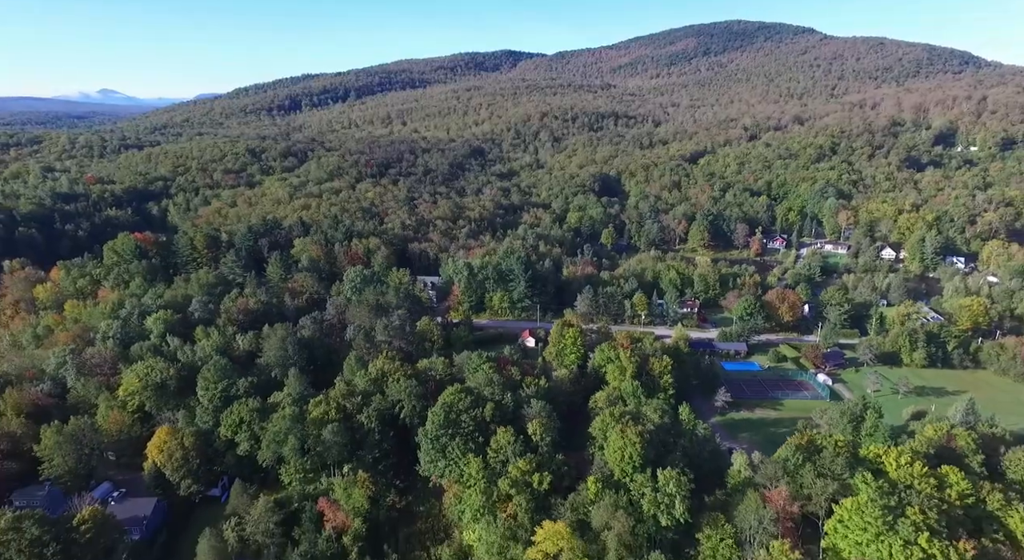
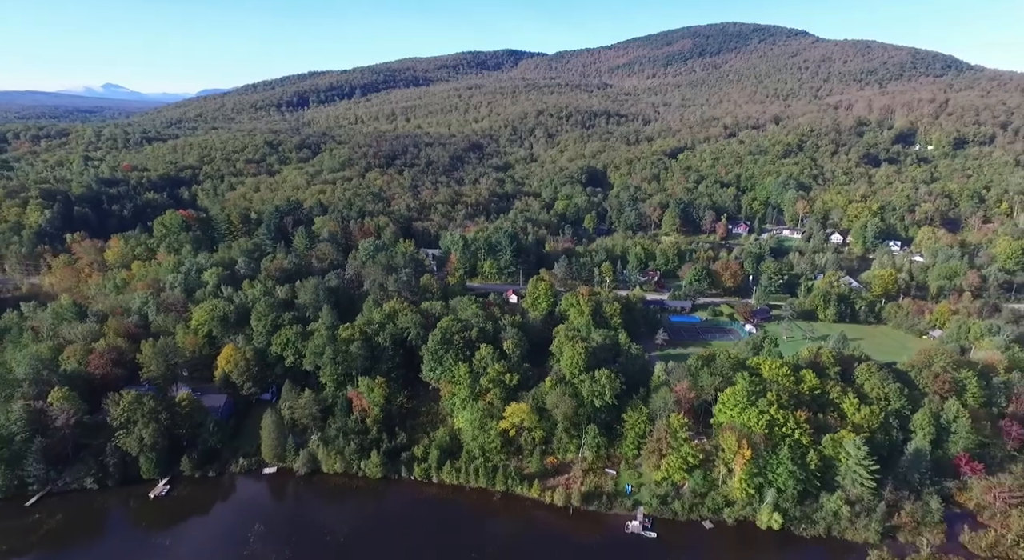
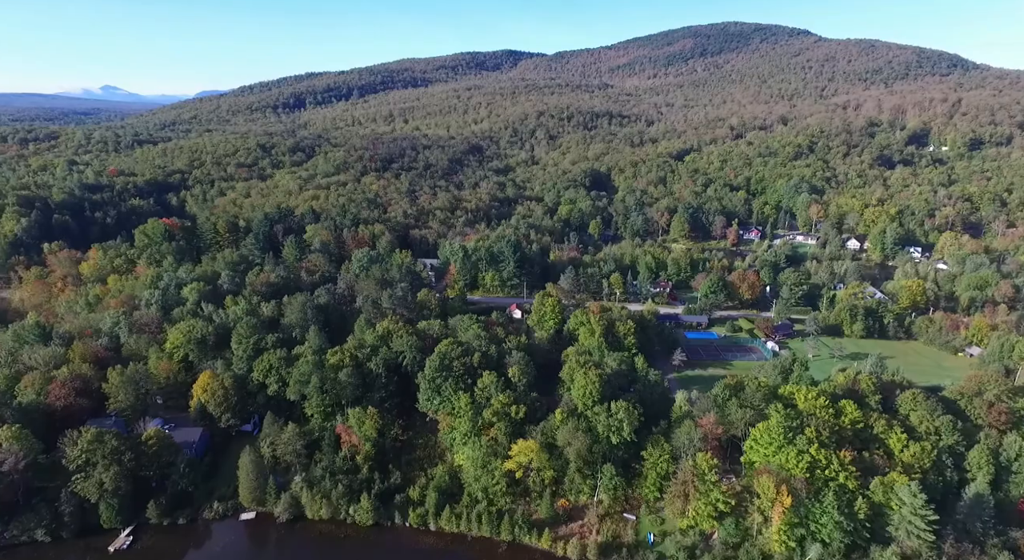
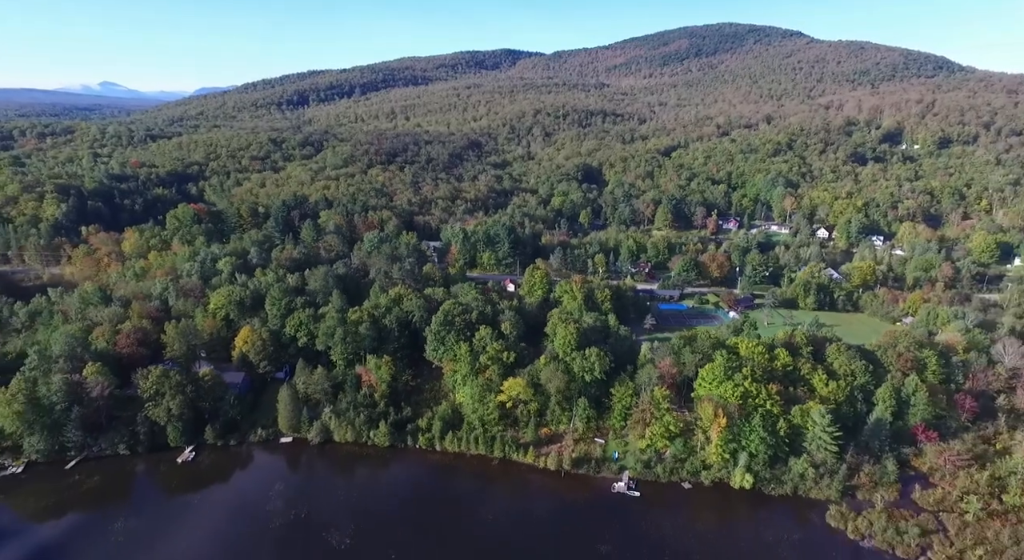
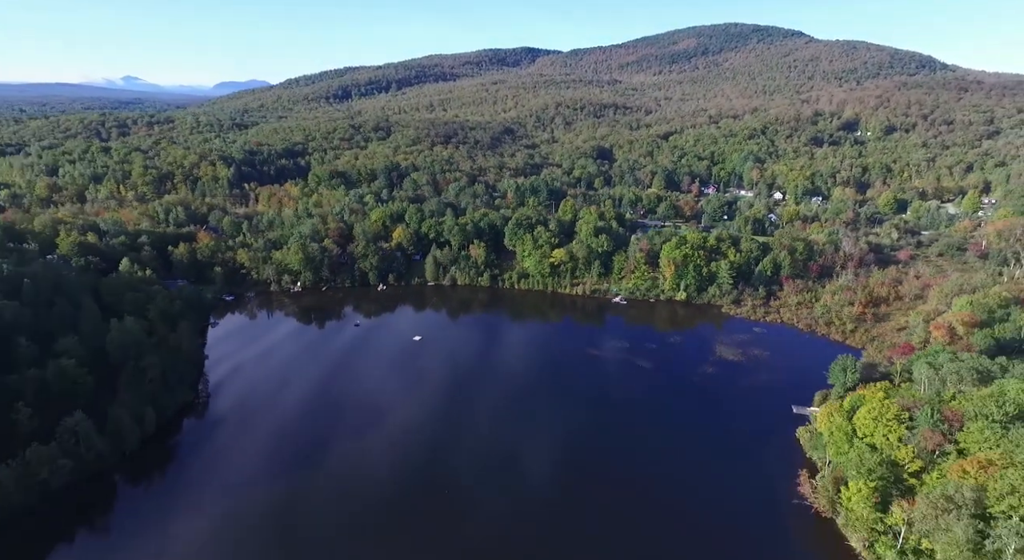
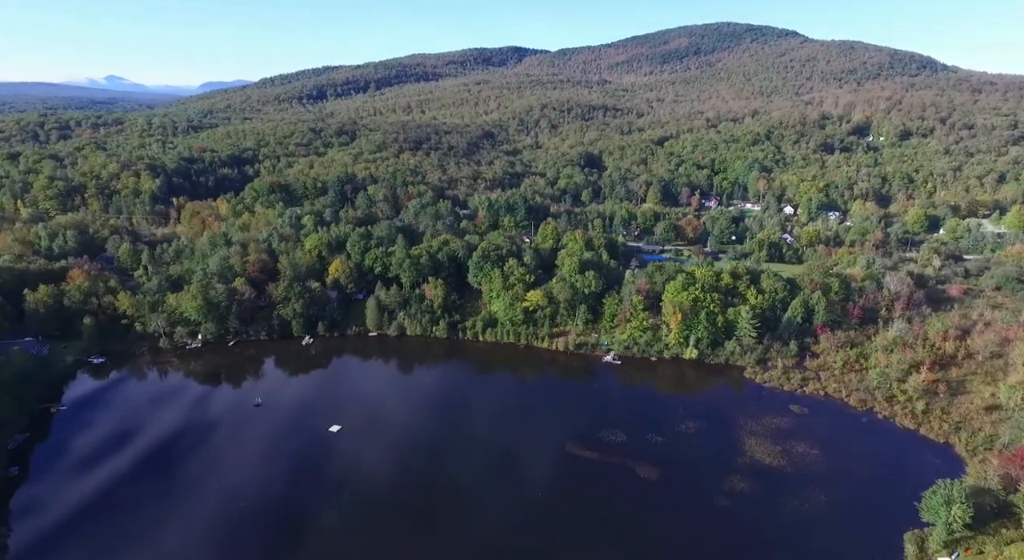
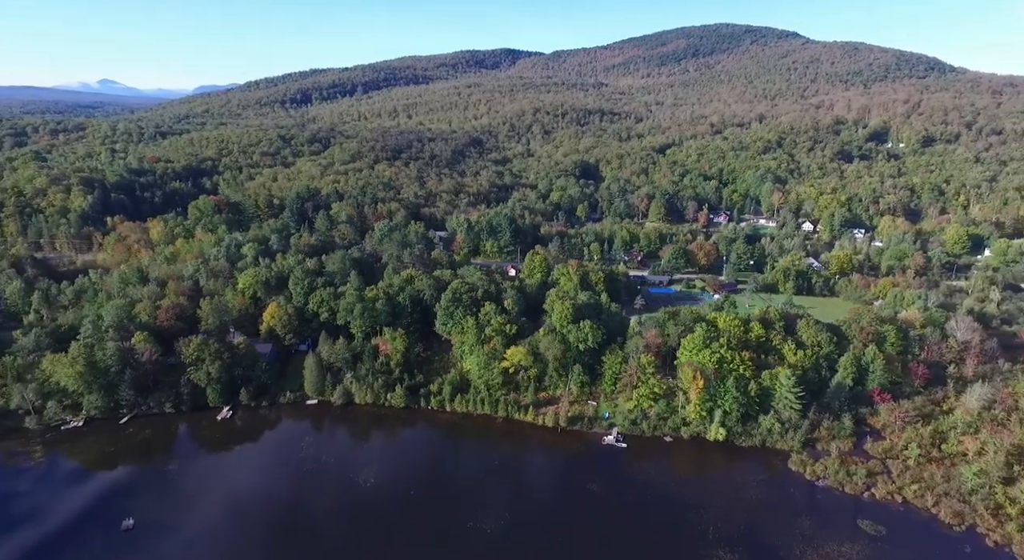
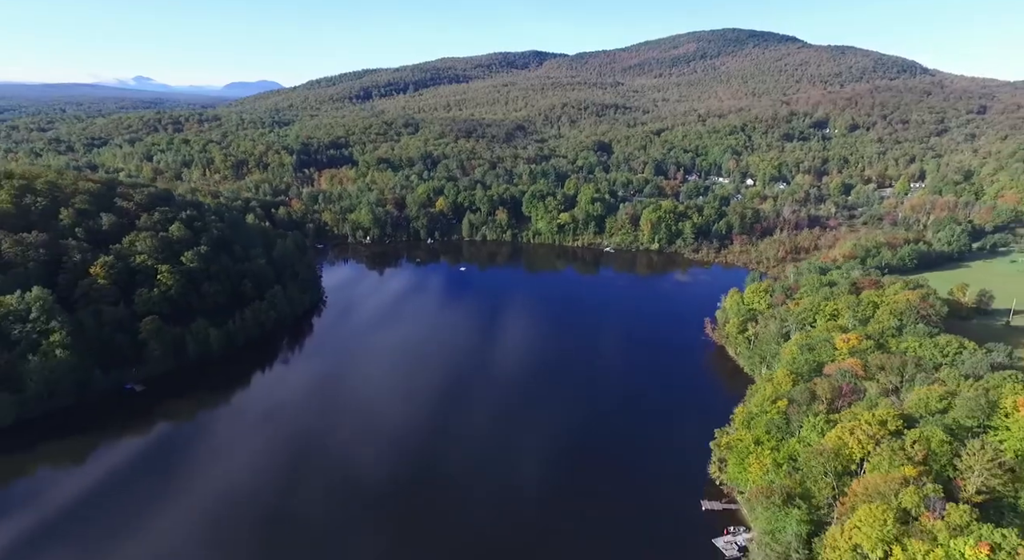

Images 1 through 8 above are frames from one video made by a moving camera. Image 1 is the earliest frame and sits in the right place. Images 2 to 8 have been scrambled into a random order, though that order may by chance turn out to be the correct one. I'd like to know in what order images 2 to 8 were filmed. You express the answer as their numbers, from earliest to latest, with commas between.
3, 2, 4, 7, 6, 5, 8
